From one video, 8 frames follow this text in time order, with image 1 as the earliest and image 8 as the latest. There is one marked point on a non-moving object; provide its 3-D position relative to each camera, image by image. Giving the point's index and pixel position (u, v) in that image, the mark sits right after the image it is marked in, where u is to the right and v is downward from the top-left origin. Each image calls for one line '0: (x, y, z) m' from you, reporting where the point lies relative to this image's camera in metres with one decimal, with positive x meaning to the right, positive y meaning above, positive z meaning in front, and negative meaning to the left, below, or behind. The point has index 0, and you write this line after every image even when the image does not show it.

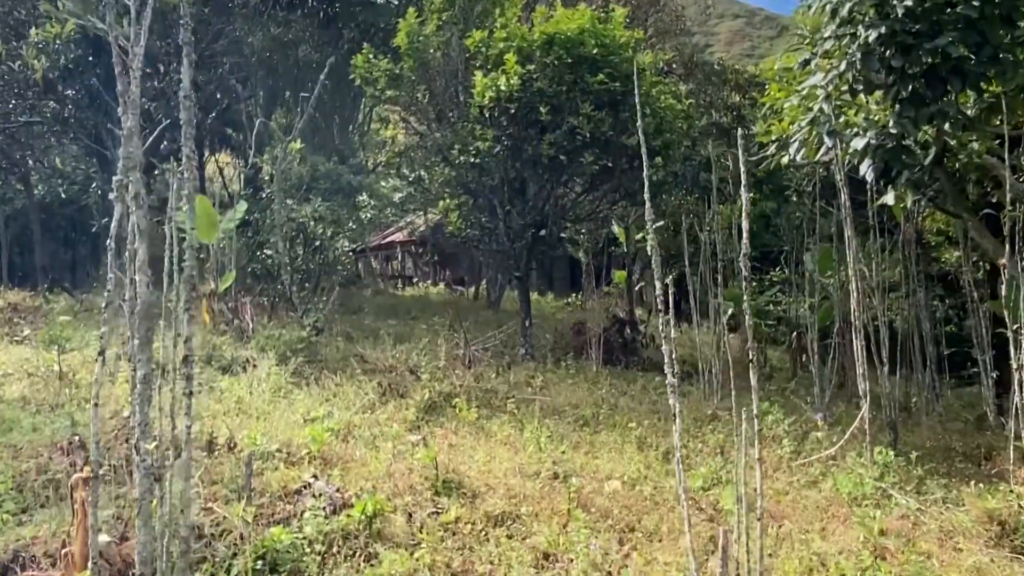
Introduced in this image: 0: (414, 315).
0: (-1.5, -0.4, +13.5) m
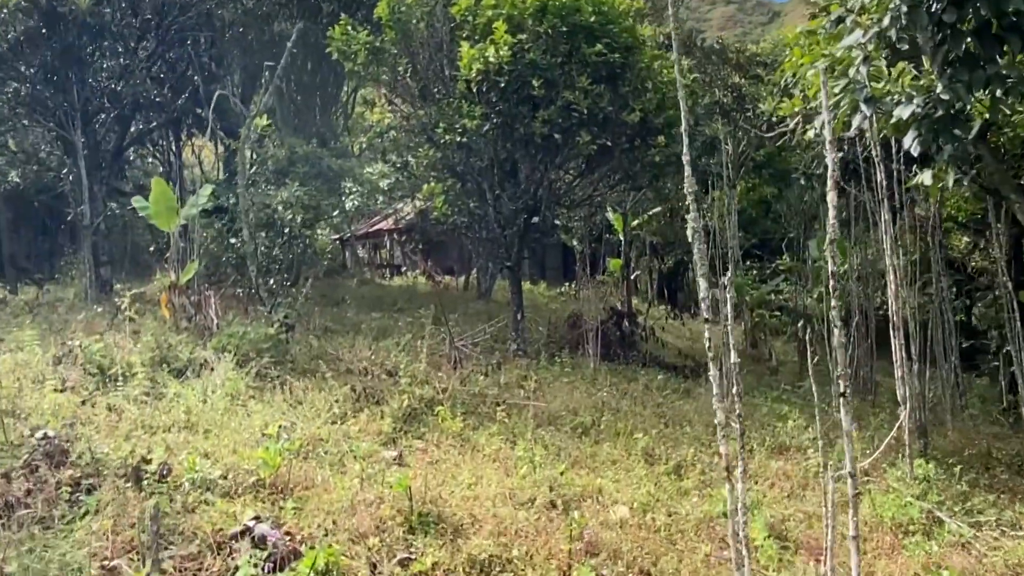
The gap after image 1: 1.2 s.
0: (-1.7, -0.3, +12.8) m
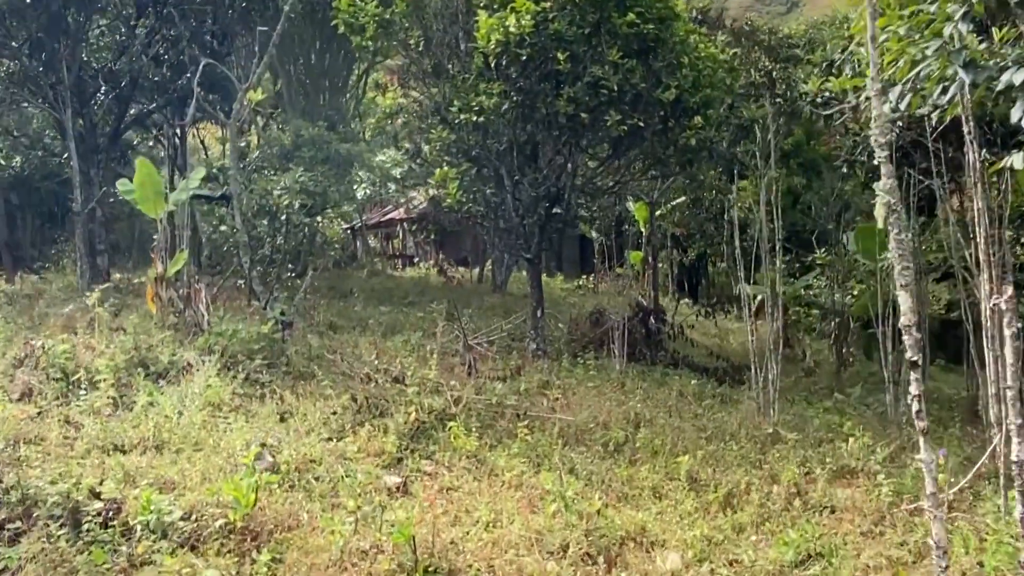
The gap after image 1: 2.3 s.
0: (-1.4, -0.2, +12.1) m
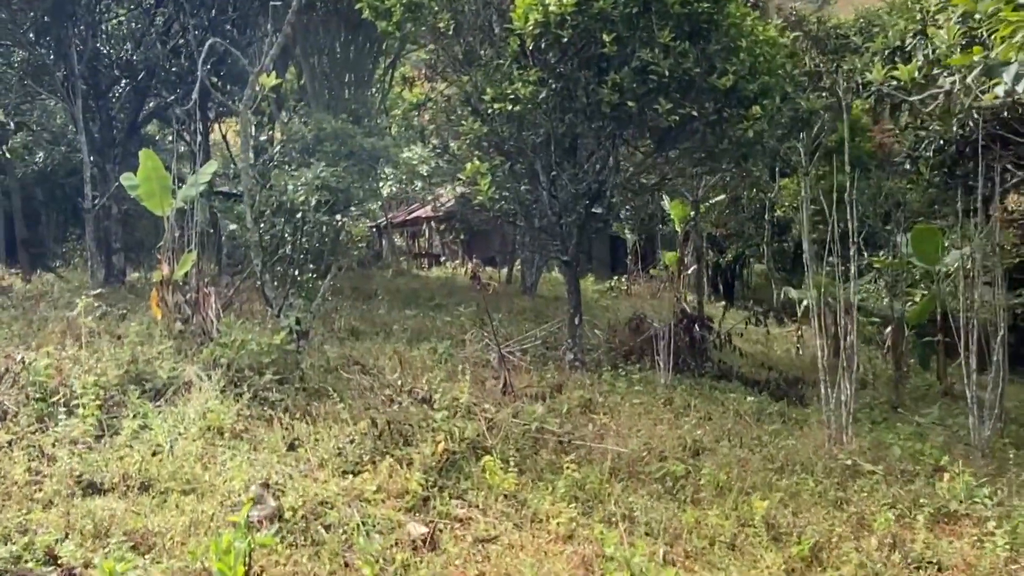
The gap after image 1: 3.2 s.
0: (-1.0, -0.2, +11.4) m
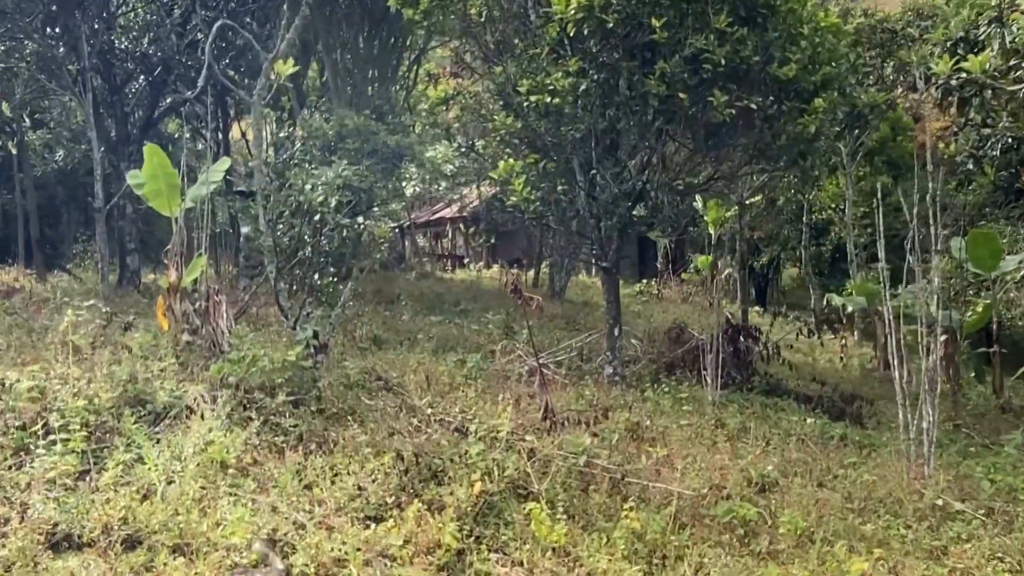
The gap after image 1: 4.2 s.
0: (-0.6, -0.3, +10.9) m
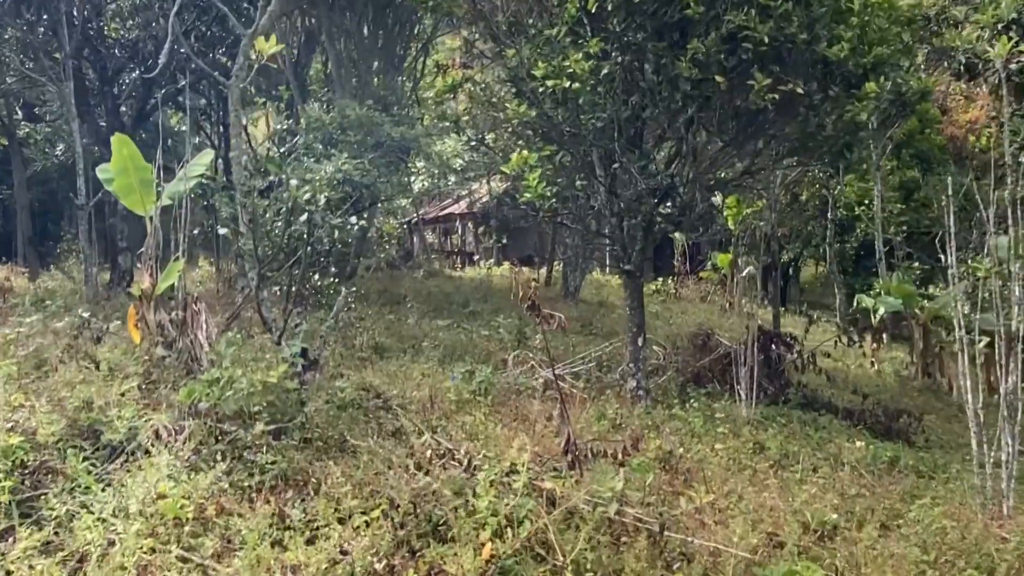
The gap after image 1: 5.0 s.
0: (-0.5, -0.3, +10.3) m
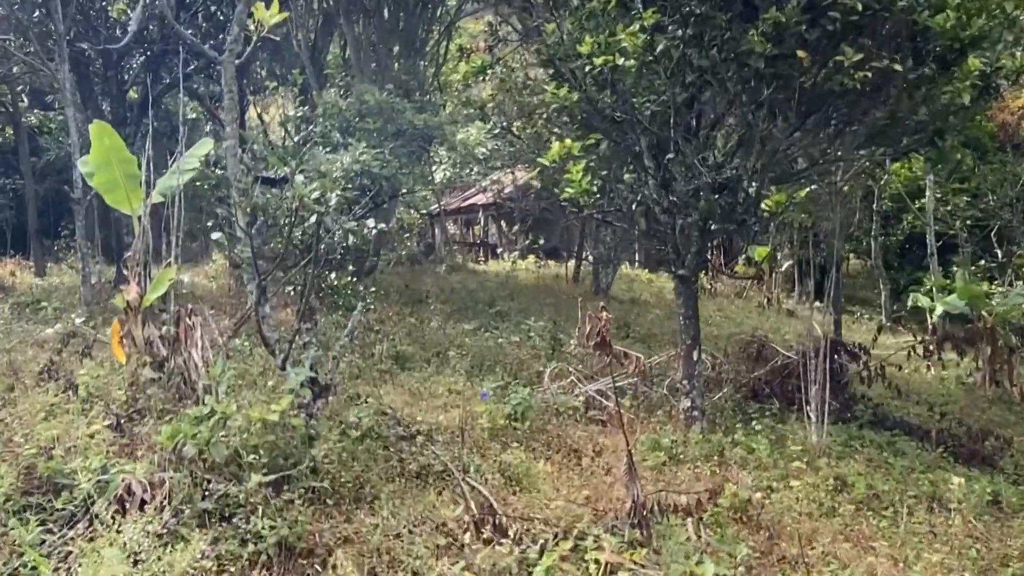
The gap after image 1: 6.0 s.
0: (-0.1, -0.3, +9.6) m
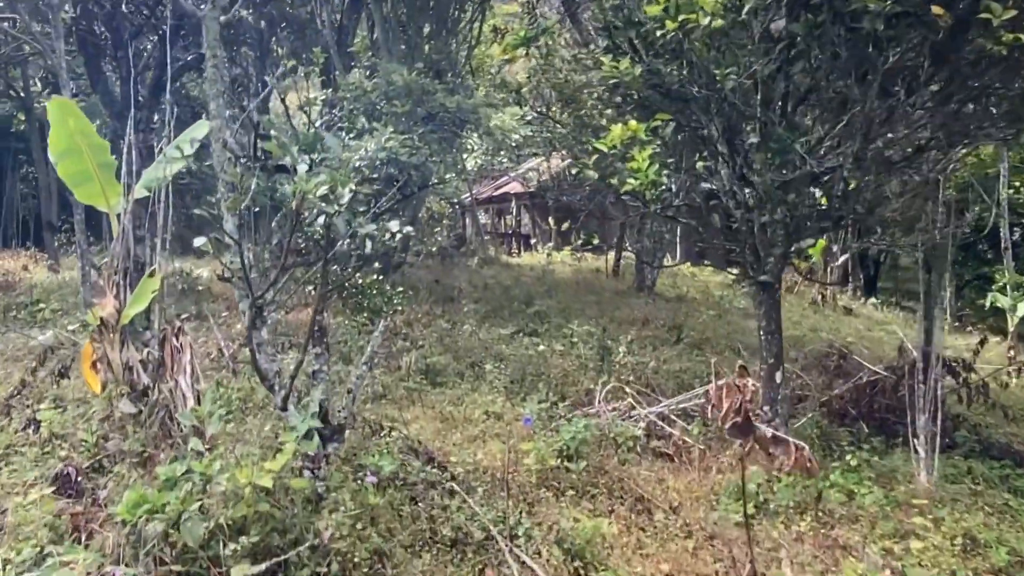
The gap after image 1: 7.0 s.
0: (+0.3, -0.3, +8.7) m
